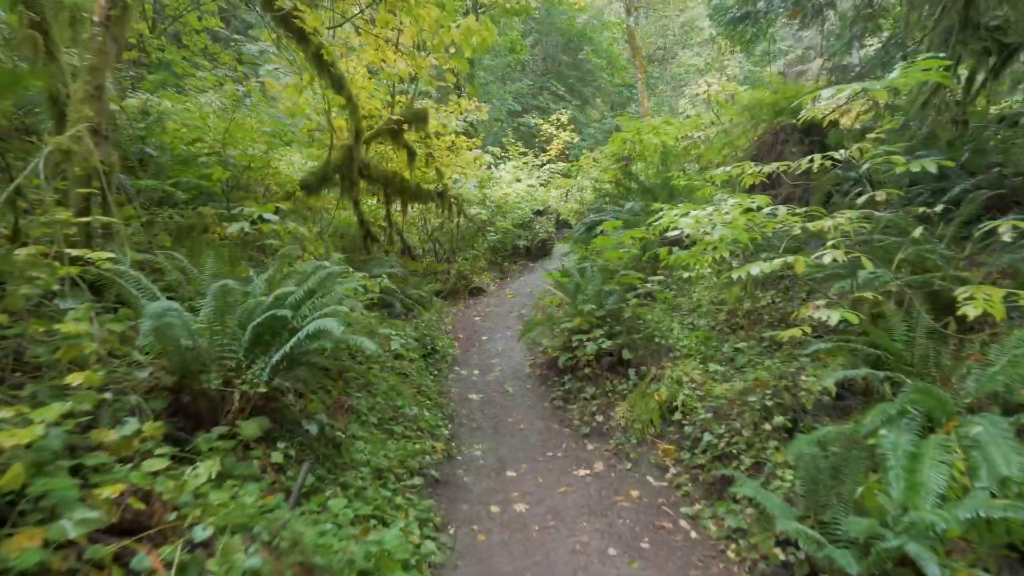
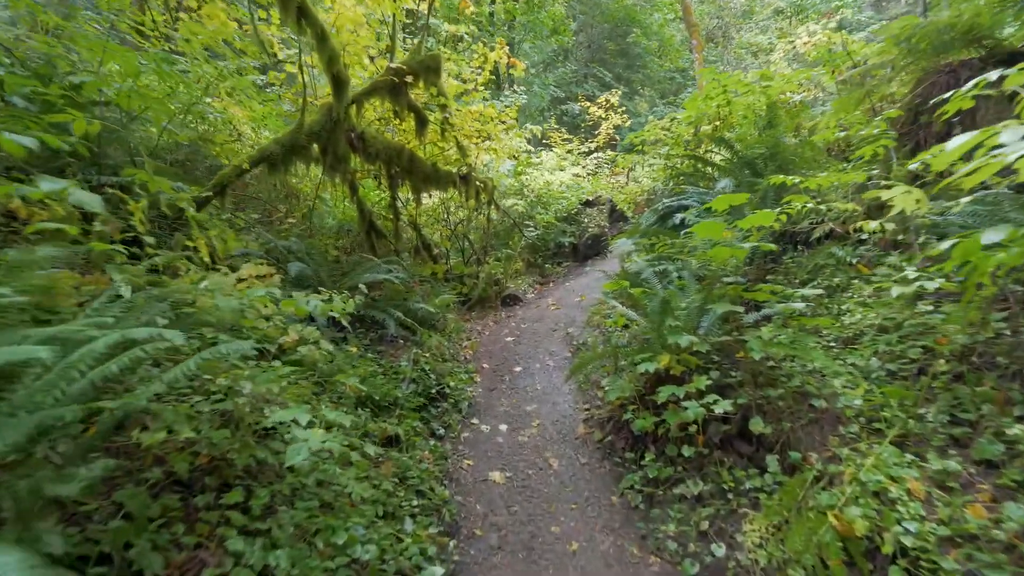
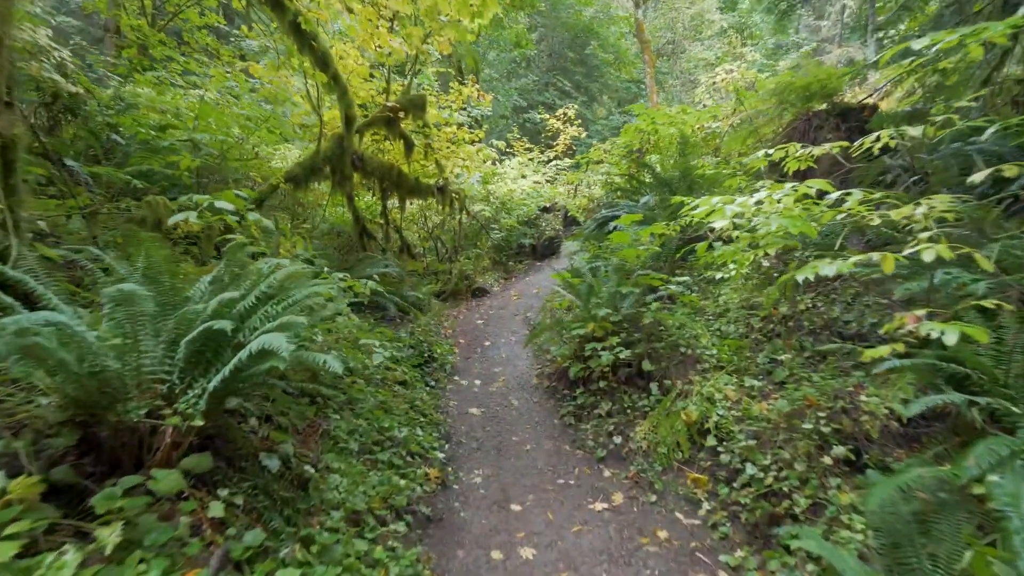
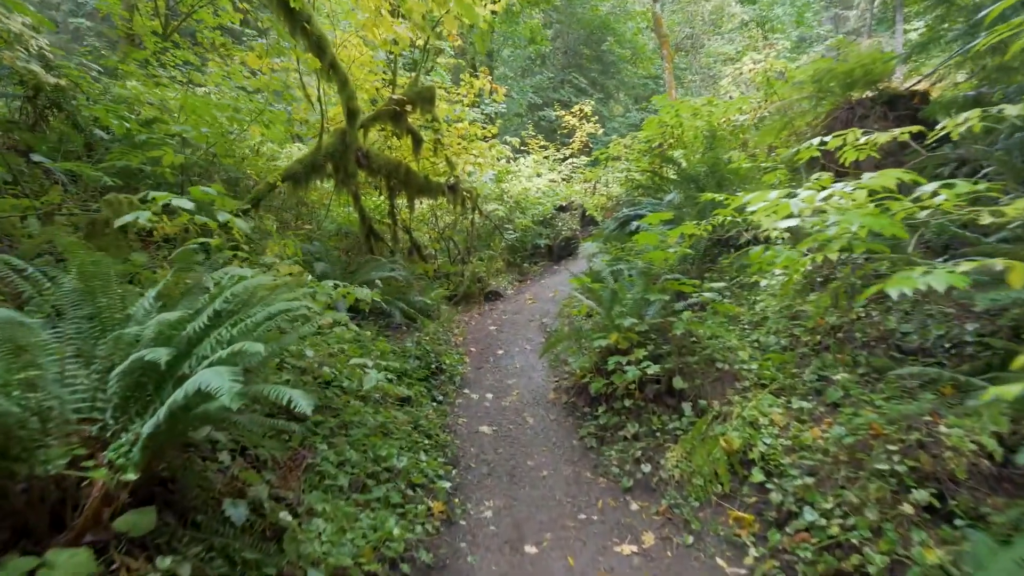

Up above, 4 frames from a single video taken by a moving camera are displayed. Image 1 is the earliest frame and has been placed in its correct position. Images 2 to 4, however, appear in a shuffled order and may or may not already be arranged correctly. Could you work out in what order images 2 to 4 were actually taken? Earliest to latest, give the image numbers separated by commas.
3, 4, 2
